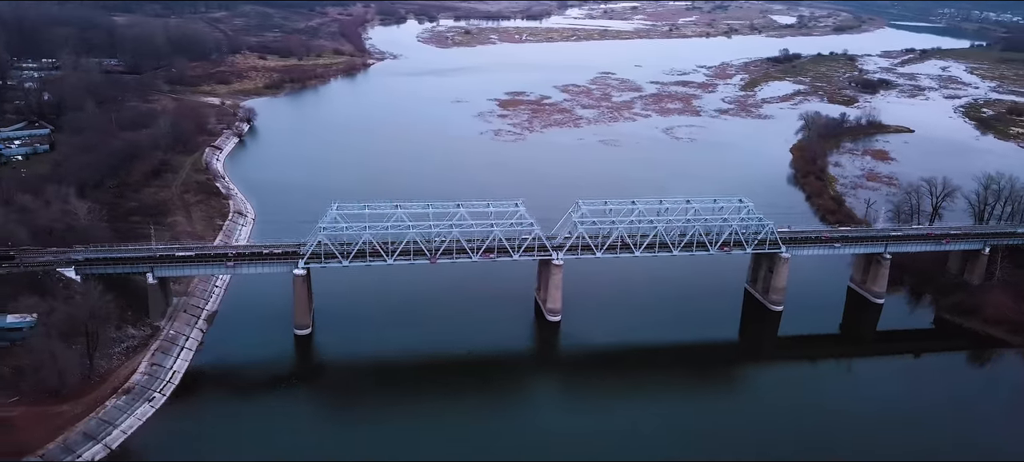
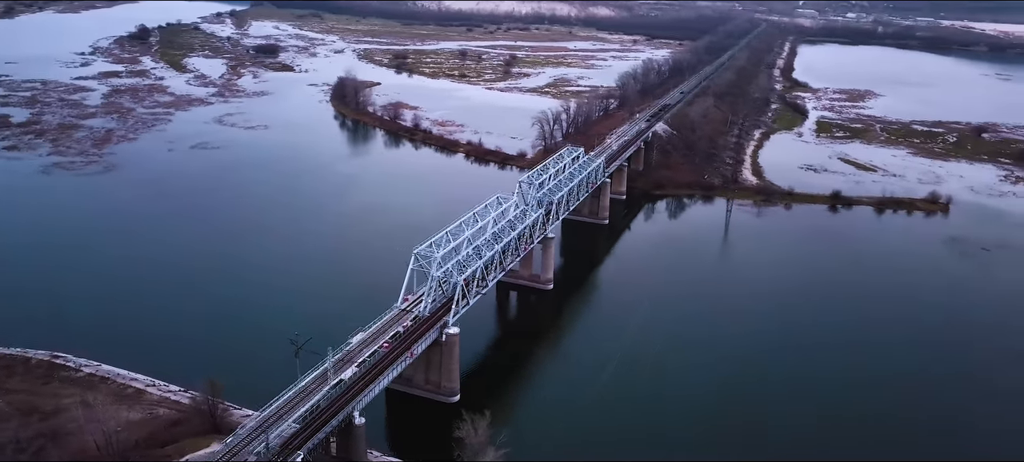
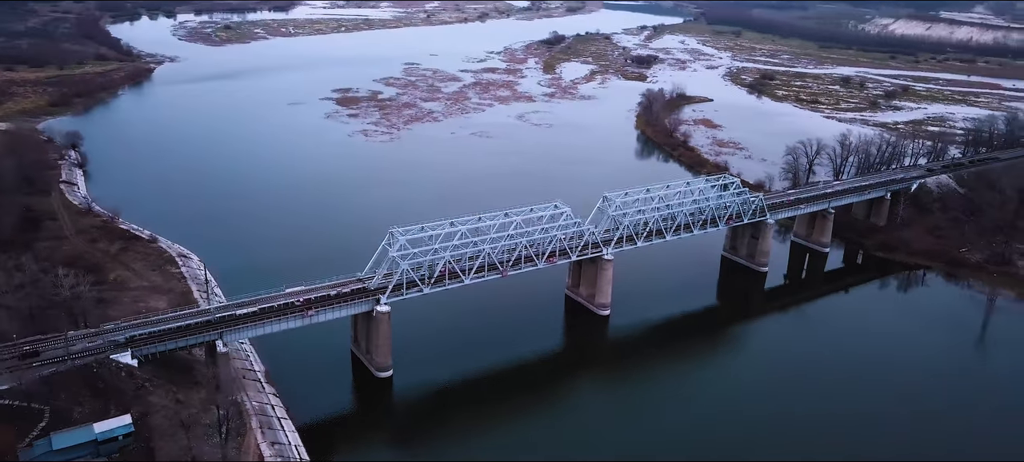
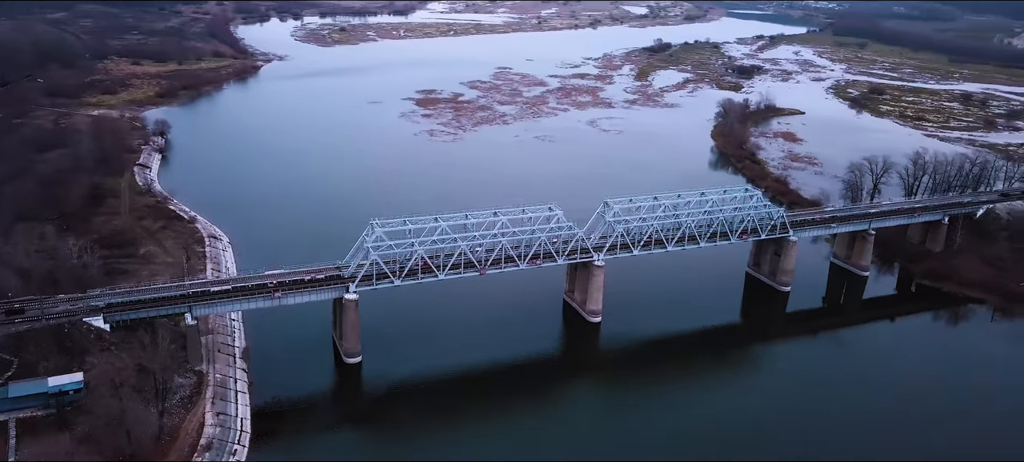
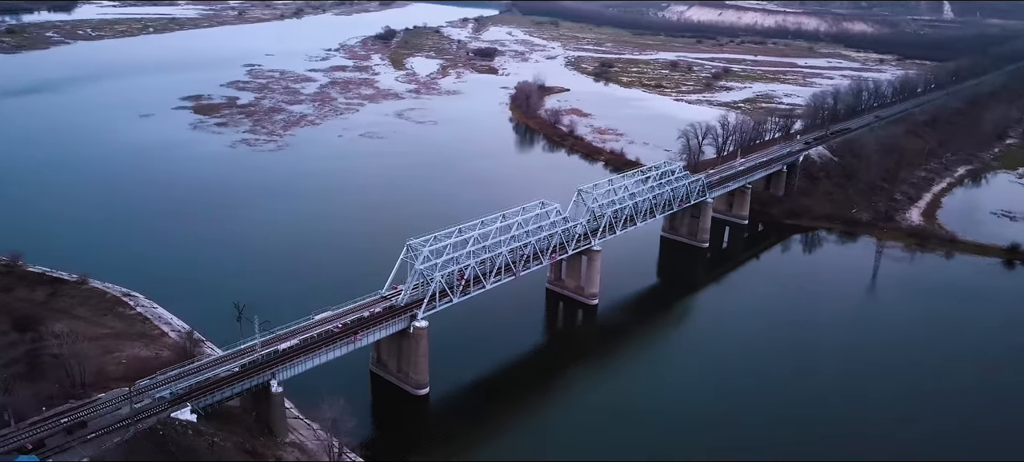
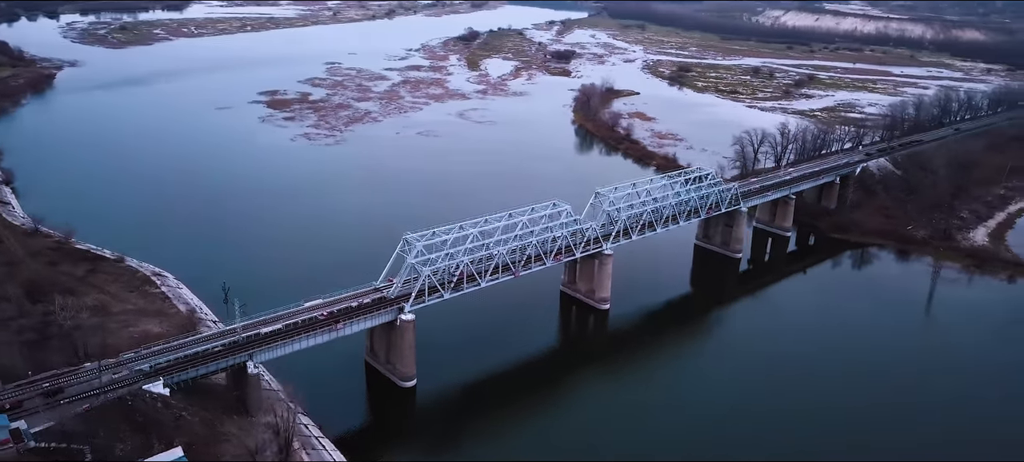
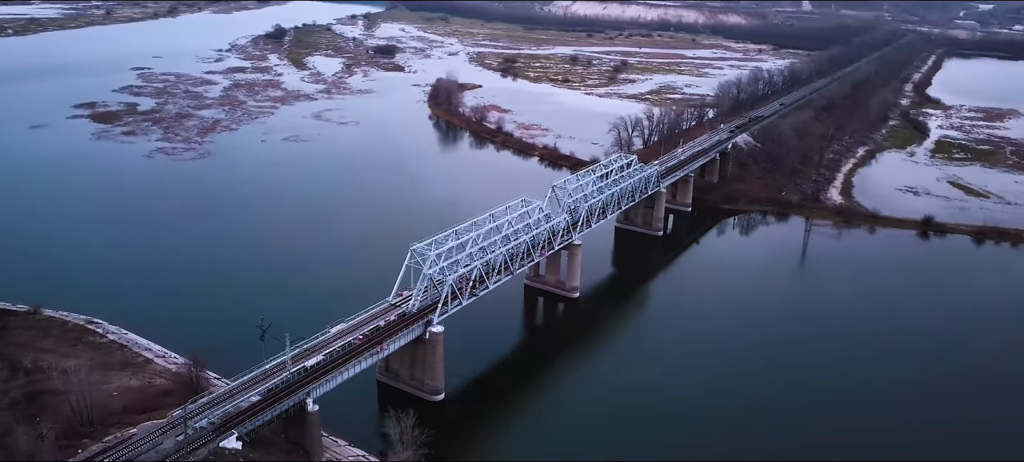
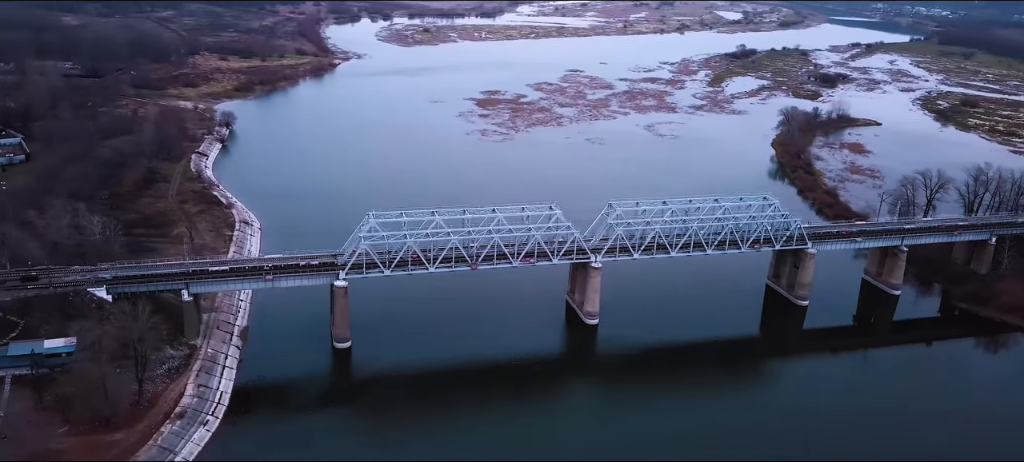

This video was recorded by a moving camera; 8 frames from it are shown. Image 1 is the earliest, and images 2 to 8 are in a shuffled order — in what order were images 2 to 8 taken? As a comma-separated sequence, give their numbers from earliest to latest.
8, 4, 3, 6, 5, 7, 2
